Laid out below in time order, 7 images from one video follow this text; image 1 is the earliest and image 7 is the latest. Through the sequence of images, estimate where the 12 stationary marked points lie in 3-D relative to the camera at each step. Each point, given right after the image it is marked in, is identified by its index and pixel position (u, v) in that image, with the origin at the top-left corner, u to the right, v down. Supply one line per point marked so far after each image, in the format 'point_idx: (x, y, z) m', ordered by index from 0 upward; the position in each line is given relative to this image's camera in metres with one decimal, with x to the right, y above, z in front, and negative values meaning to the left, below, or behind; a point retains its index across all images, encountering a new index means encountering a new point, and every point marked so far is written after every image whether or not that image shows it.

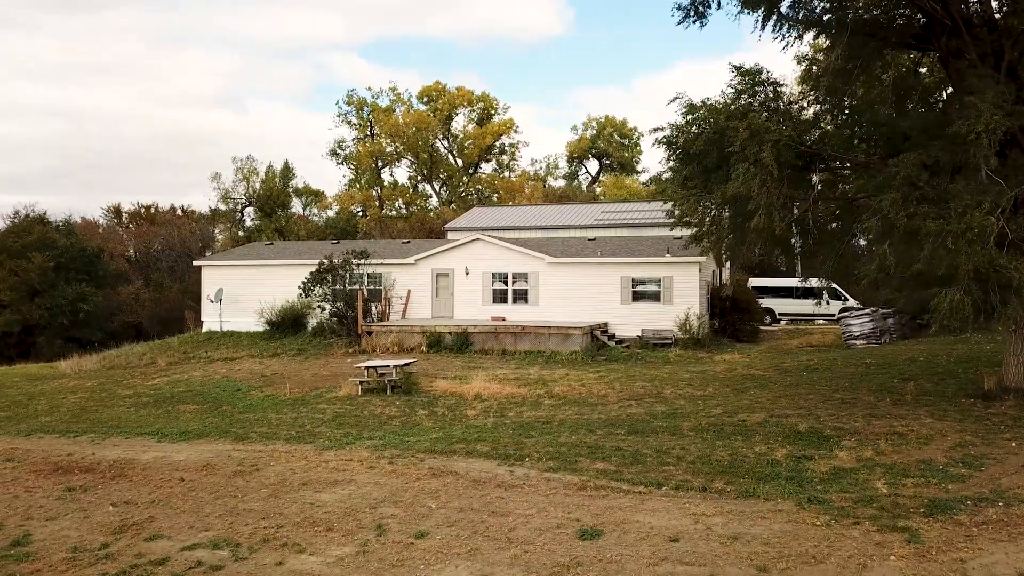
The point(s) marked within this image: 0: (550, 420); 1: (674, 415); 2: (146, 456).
0: (+0.5, -1.7, +10.3) m
1: (+2.1, -1.6, +10.1) m
2: (-4.3, -2.0, +9.6) m
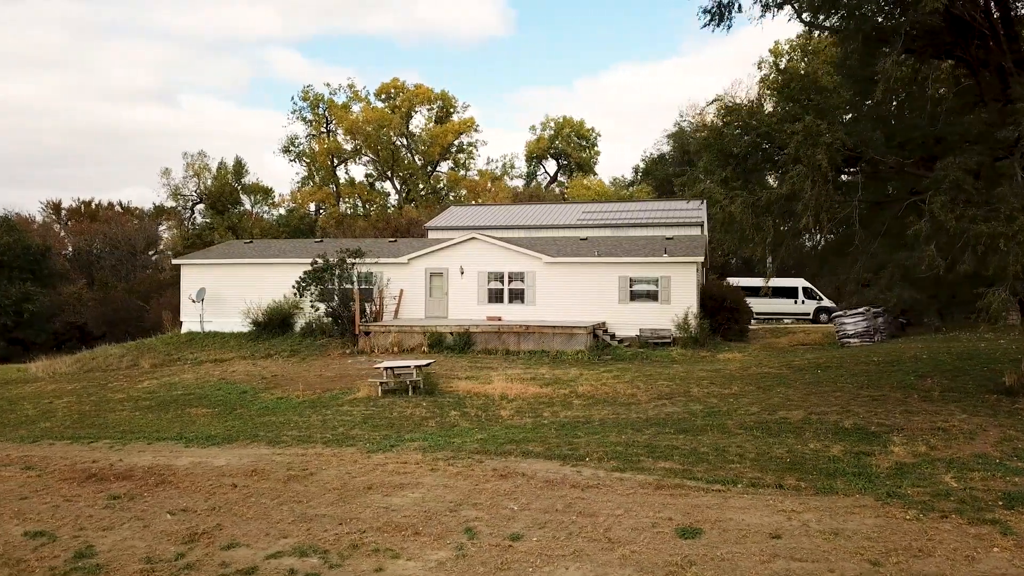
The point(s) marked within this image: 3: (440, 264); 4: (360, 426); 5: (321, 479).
0: (+1.0, -1.7, +10.3) m
1: (+2.6, -1.6, +10.2) m
2: (-3.7, -2.0, +9.3) m
3: (-1.5, +0.6, +20.0) m
4: (-1.9, -1.8, +10.6) m
5: (-1.9, -1.9, +8.3) m
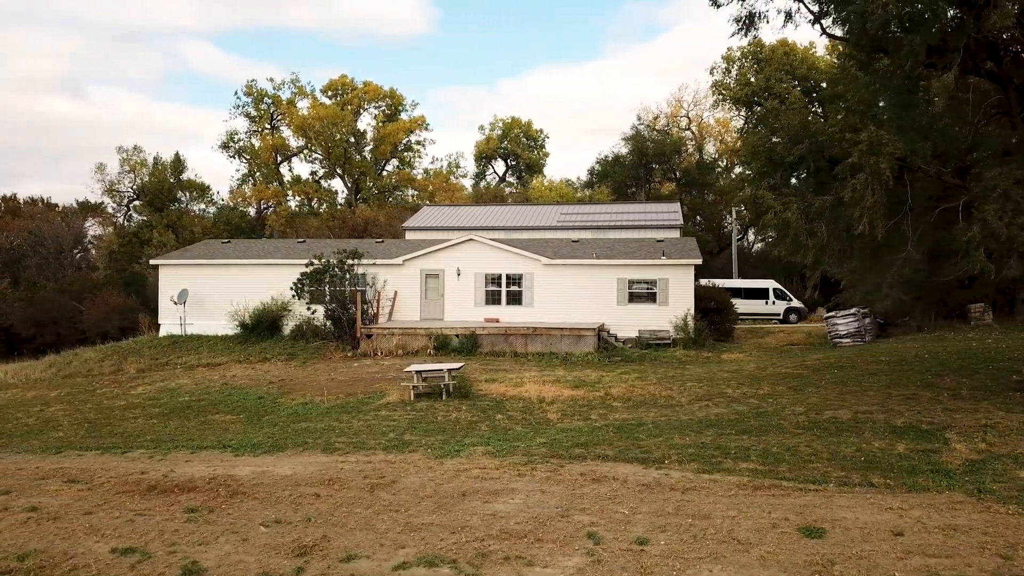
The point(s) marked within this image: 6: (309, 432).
0: (+1.7, -1.7, +10.4) m
1: (+3.3, -1.6, +10.5) m
2: (-2.9, -2.0, +9.0) m
3: (-1.7, +0.6, +19.9) m
4: (-1.3, -1.8, +10.4) m
5: (-1.1, -2.0, +8.2) m
6: (-2.7, -1.9, +10.7) m
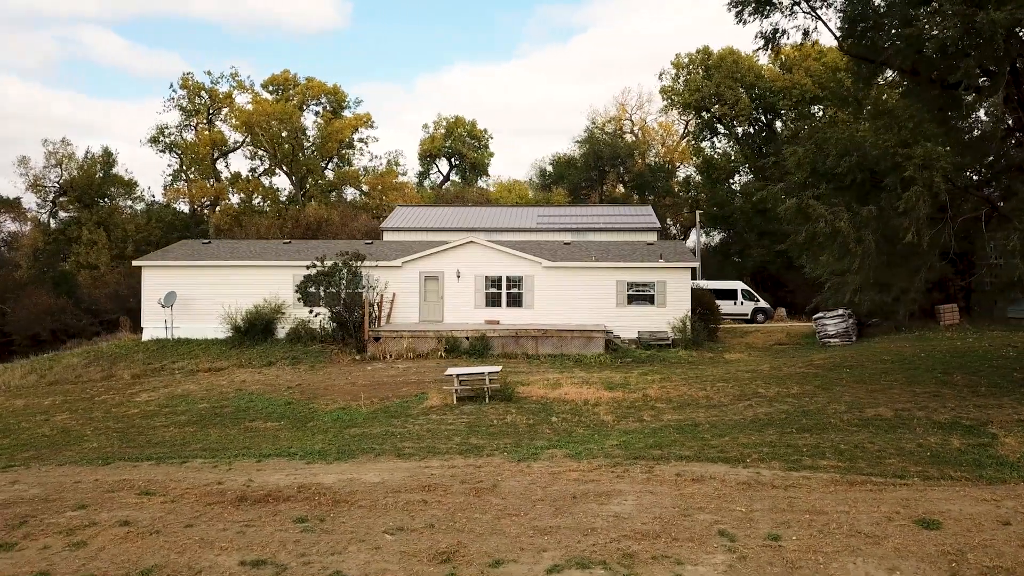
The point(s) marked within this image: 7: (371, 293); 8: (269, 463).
0: (+2.5, -1.8, +10.8) m
1: (+4.0, -1.7, +11.0) m
2: (-2.0, -2.1, +8.9) m
3: (-1.8, +0.5, +19.9) m
4: (-0.5, -1.9, +10.5) m
5: (0.0, -2.1, +8.3) m
6: (-1.9, -2.0, +10.7) m
7: (-3.2, -0.1, +18.5) m
8: (-2.9, -2.1, +9.7) m
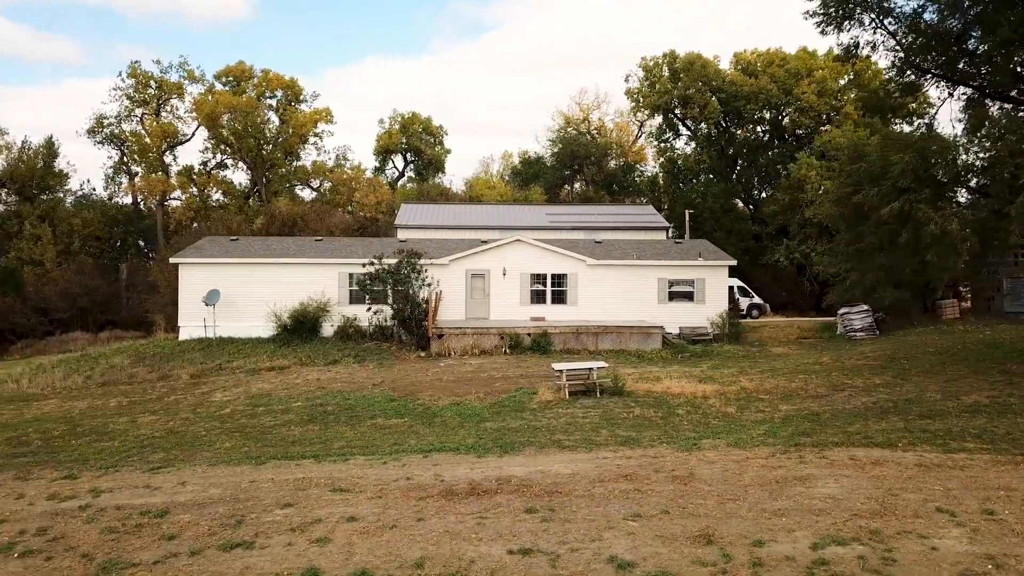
0: (+4.3, -1.8, +11.5) m
1: (+5.8, -1.6, +11.9) m
2: (+0.1, -2.1, +9.2) m
3: (-0.9, +0.6, +20.1) m
4: (+1.4, -1.9, +10.9) m
5: (+2.1, -2.0, +8.7) m
6: (0.0, -1.9, +11.0) m
7: (-2.1, -0.1, +18.6) m
8: (-0.9, -2.1, +9.9) m
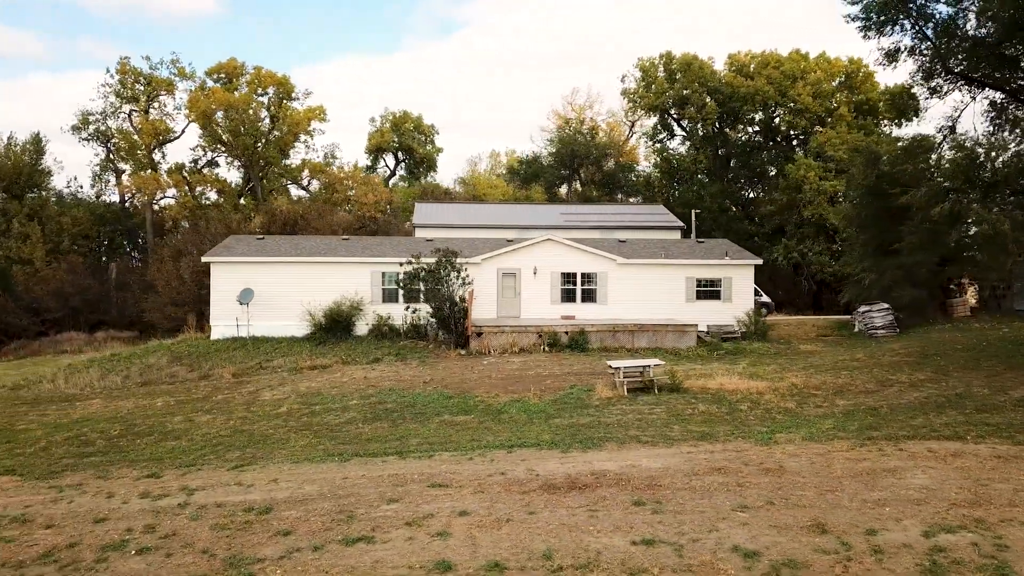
0: (+5.3, -1.7, +11.9) m
1: (+6.8, -1.6, +12.3) m
2: (+1.1, -2.0, +9.4) m
3: (-0.2, +0.6, +20.3) m
4: (+2.4, -1.8, +11.2) m
5: (+3.2, -2.0, +9.0) m
6: (+1.0, -1.9, +11.2) m
7: (-1.4, 0.0, +18.8) m
8: (+0.1, -2.0, +10.0) m
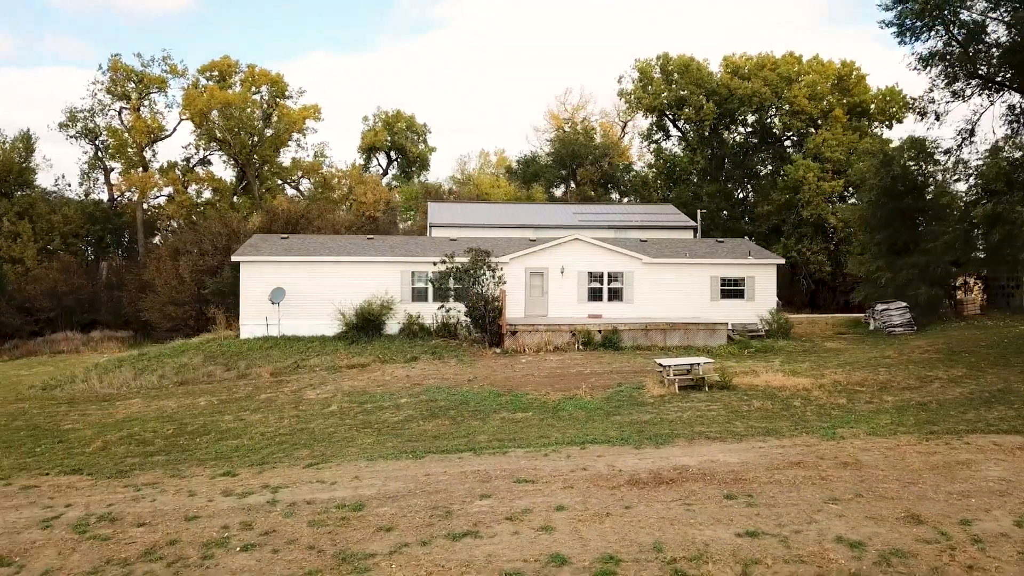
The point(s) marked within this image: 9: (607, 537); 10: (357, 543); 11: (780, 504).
0: (+6.2, -1.7, +12.2) m
1: (+7.7, -1.6, +12.7) m
2: (+2.1, -2.0, +9.6) m
3: (+0.4, +0.6, +20.4) m
4: (+3.3, -1.8, +11.4) m
5: (+4.1, -2.0, +9.3) m
6: (+1.9, -1.9, +11.4) m
7: (-0.7, 0.0, +18.9) m
8: (+1.1, -2.0, +10.2) m
9: (+0.9, -2.3, +7.6) m
10: (-1.5, -2.5, +7.8) m
11: (+2.7, -2.2, +8.2) m
